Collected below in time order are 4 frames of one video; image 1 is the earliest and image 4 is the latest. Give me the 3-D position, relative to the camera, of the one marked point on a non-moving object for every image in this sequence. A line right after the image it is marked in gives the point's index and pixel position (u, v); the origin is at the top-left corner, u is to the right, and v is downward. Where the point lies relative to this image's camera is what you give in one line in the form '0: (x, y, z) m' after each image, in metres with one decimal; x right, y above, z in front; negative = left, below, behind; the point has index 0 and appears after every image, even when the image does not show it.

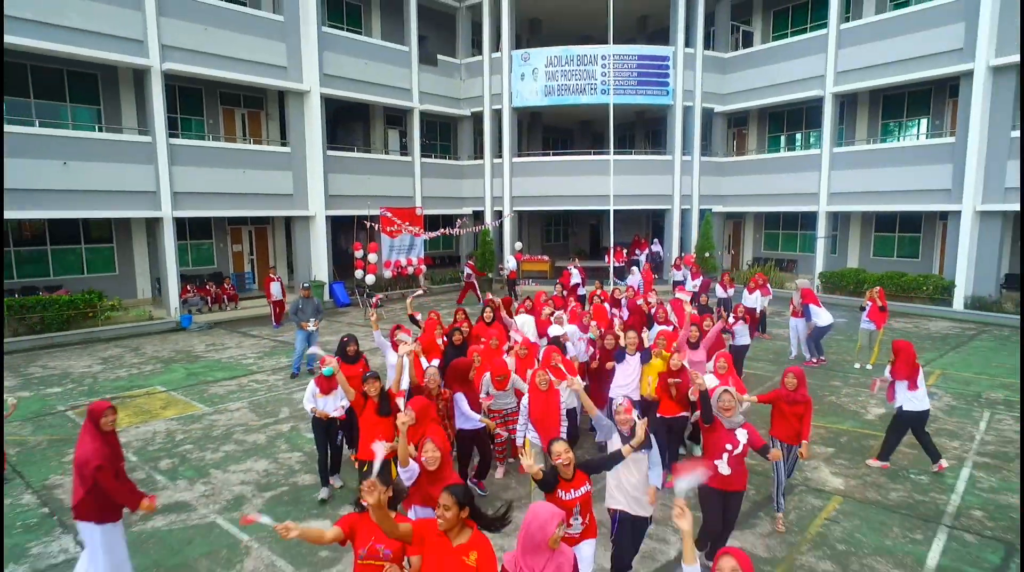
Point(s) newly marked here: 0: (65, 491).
0: (-5.7, -2.6, +5.9) m
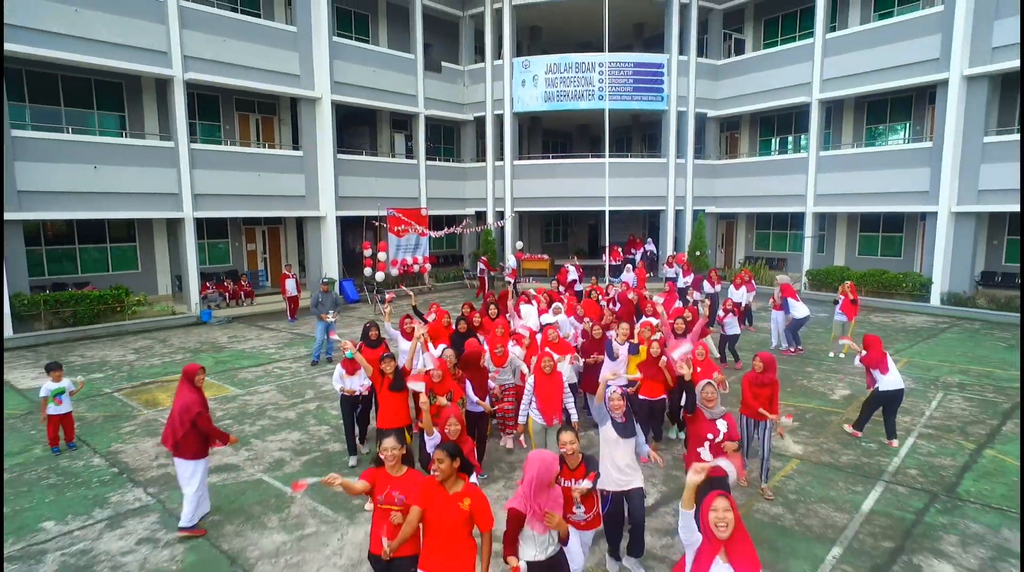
0: (-5.6, -2.5, +6.8) m
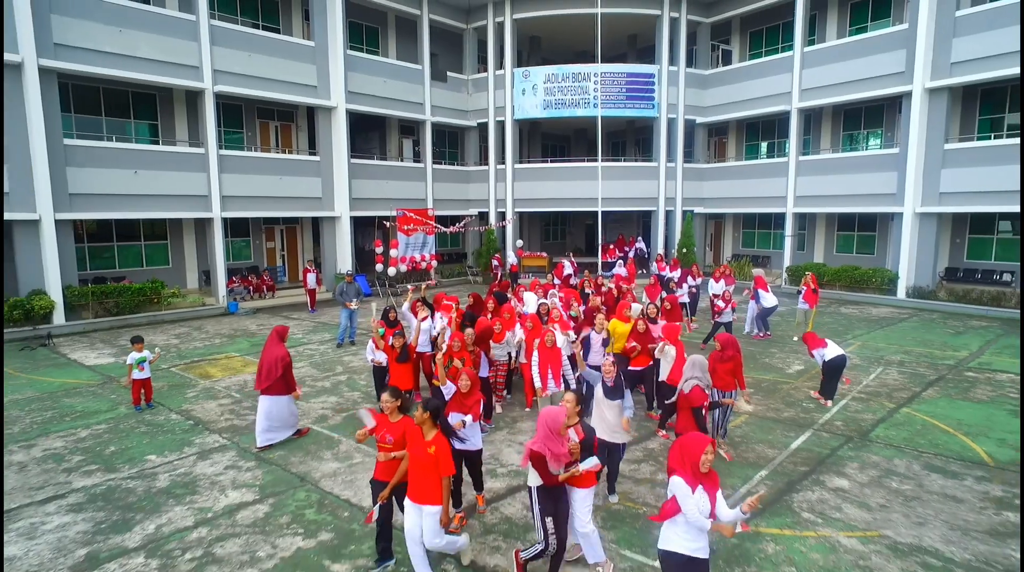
0: (-5.6, -2.2, +8.2) m
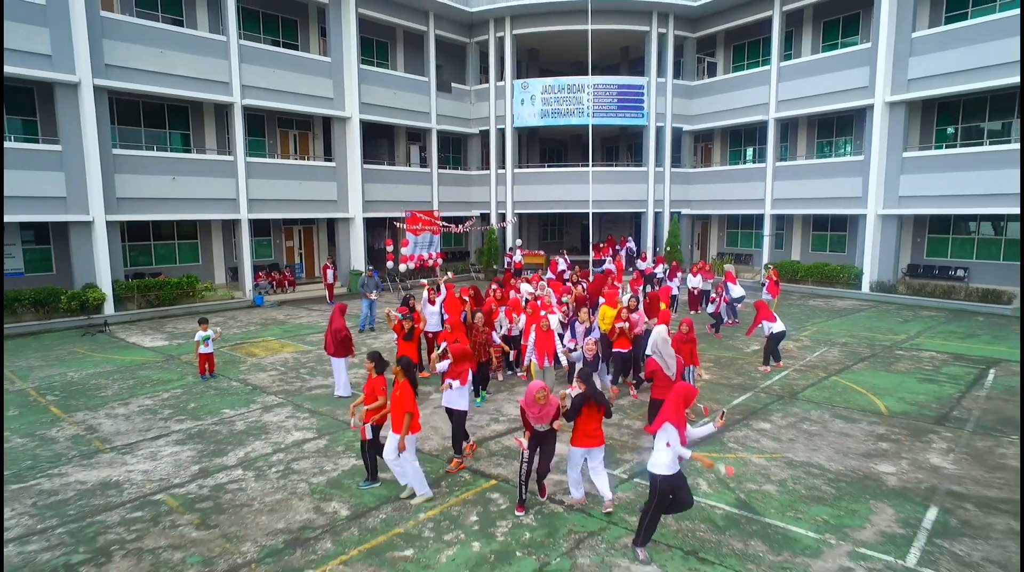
0: (-5.6, -2.0, +10.0) m
